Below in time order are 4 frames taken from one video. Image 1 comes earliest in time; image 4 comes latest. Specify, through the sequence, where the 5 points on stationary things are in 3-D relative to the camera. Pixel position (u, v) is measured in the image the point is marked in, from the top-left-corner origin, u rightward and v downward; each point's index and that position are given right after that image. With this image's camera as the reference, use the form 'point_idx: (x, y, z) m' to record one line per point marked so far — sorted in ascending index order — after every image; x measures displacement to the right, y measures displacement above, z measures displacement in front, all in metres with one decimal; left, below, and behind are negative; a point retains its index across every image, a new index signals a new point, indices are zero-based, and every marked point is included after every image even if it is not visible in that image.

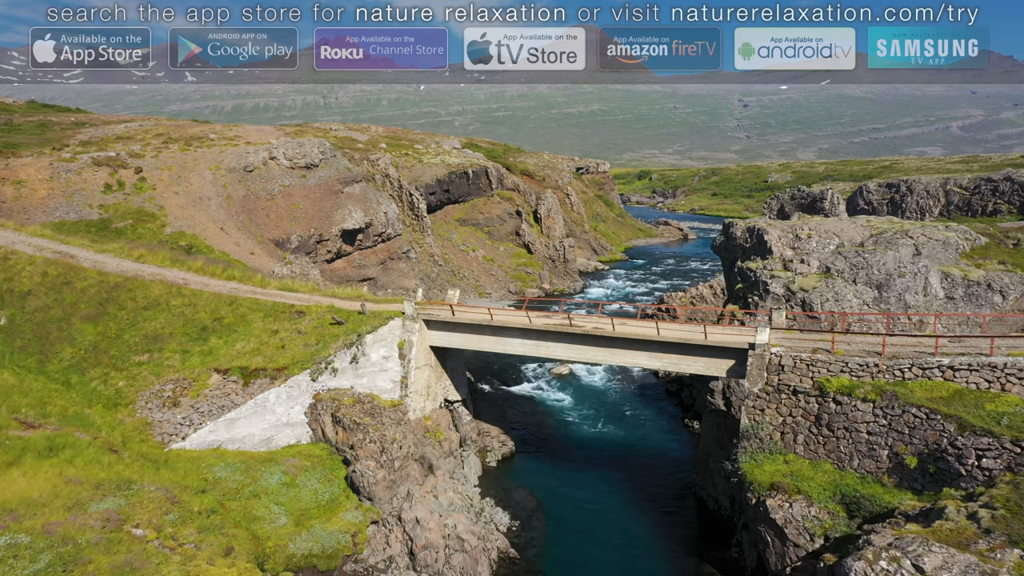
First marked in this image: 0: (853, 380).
0: (+11.6, -3.2, +18.7) m
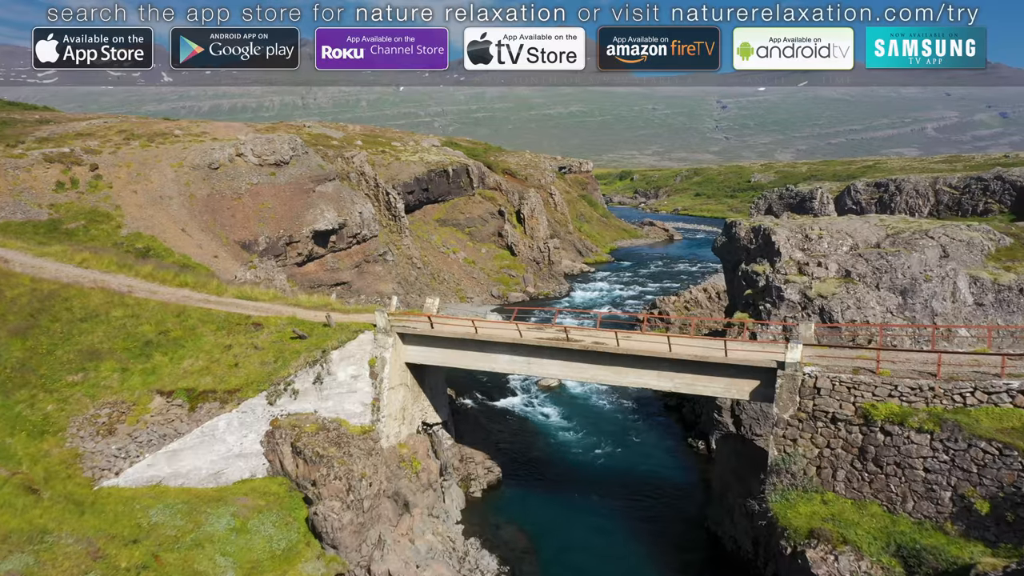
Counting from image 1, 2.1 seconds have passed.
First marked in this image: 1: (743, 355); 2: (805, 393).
0: (+11.4, -3.4, +16.0) m
1: (+7.9, -2.3, +18.8) m
2: (+9.4, -3.4, +17.6) m
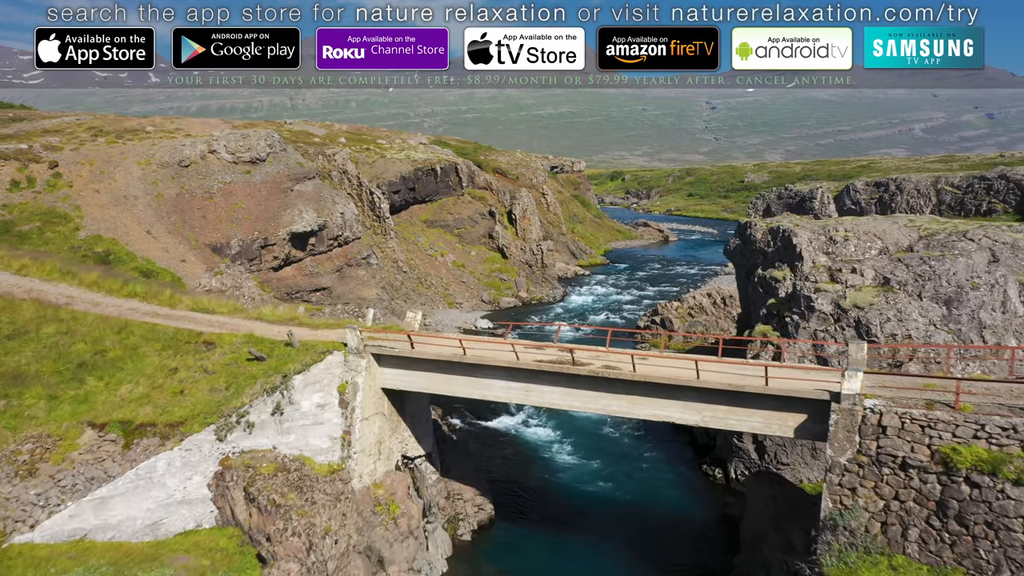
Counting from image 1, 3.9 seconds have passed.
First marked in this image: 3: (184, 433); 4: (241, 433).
0: (+11.3, -3.8, +12.9) m
1: (+7.8, -2.7, +15.6) m
2: (+9.2, -3.8, +14.4) m
3: (-11.1, -4.9, +18.7) m
4: (-9.3, -5.0, +19.0) m
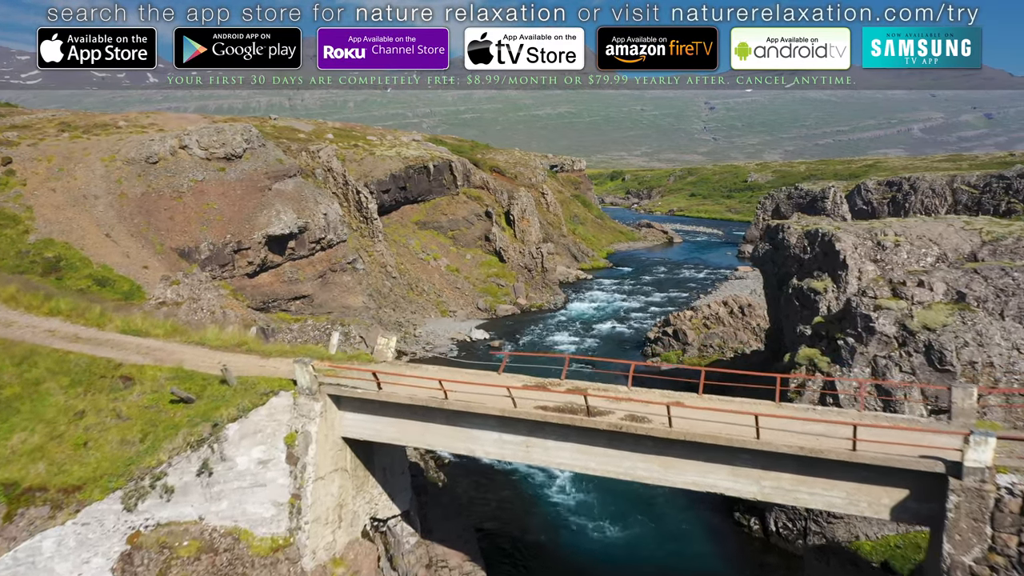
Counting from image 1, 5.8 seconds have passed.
0: (+11.2, -4.4, +8.7) m
1: (+7.6, -3.3, +11.4) m
2: (+9.1, -4.4, +10.2) m
3: (-11.2, -5.6, +14.5) m
4: (-9.4, -5.6, +14.7) m
